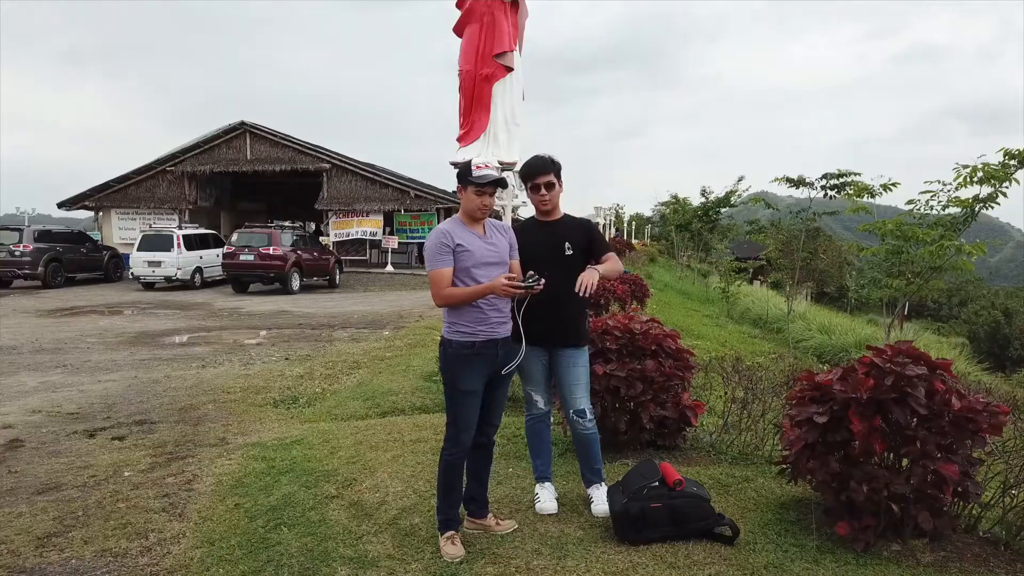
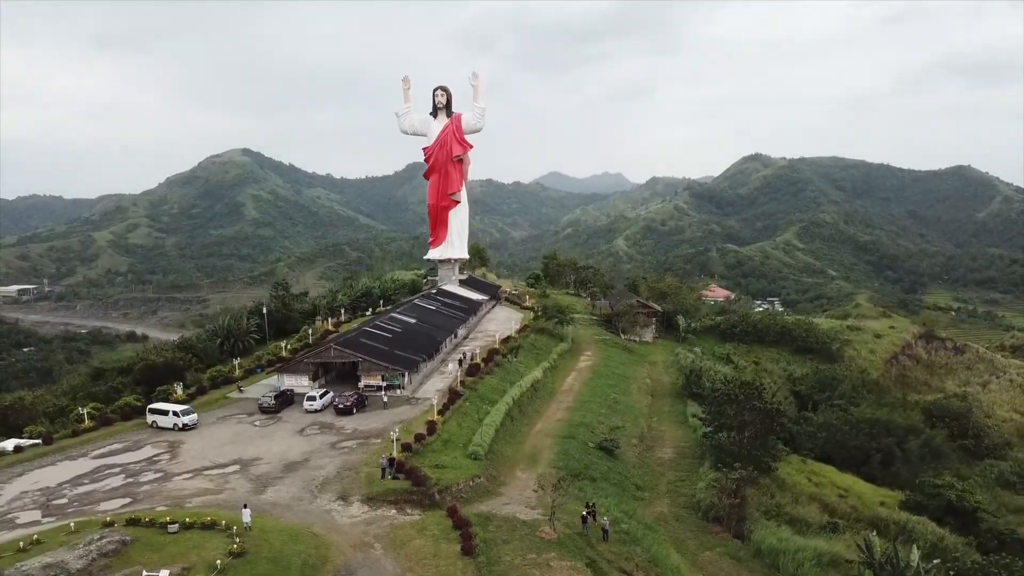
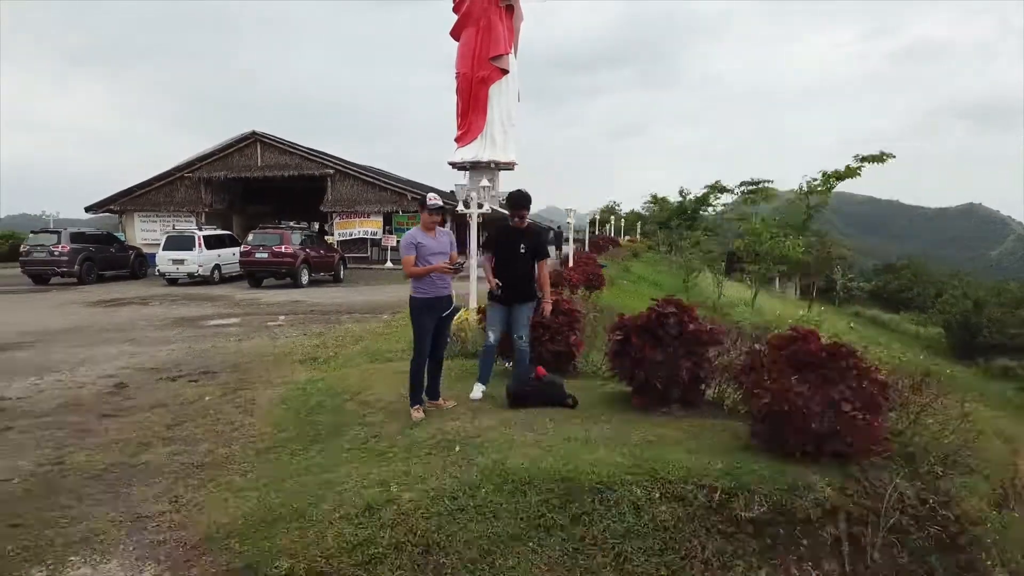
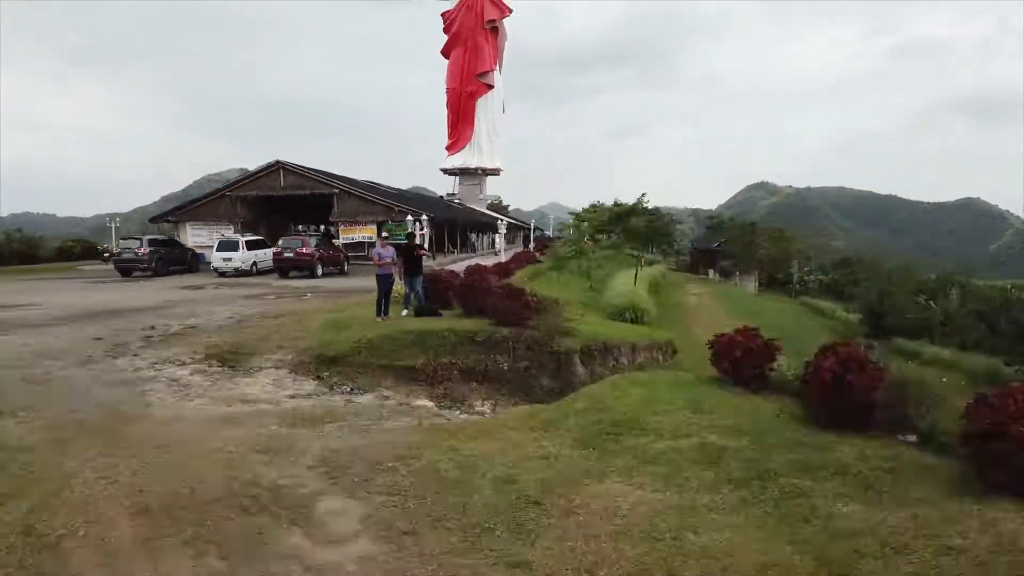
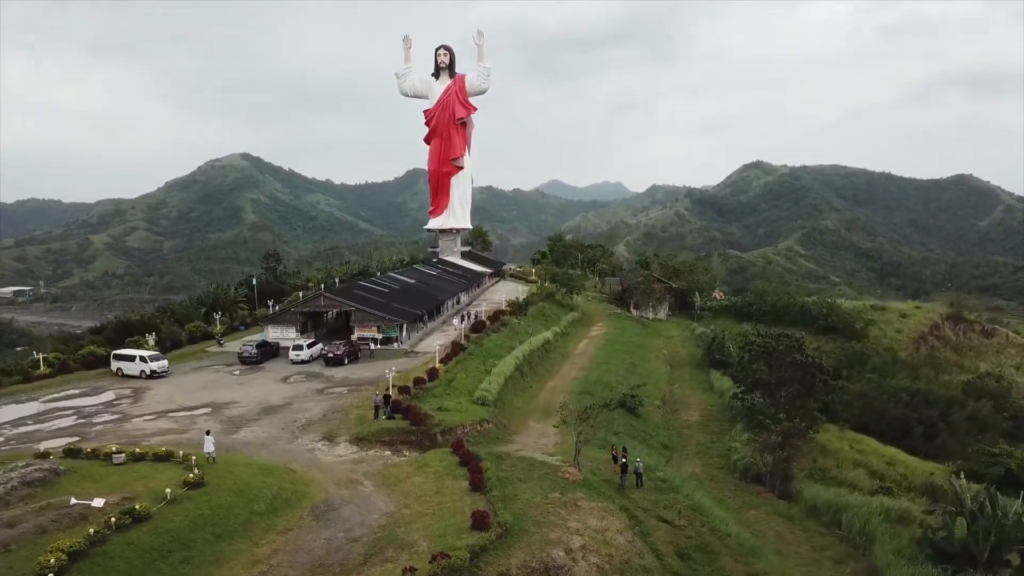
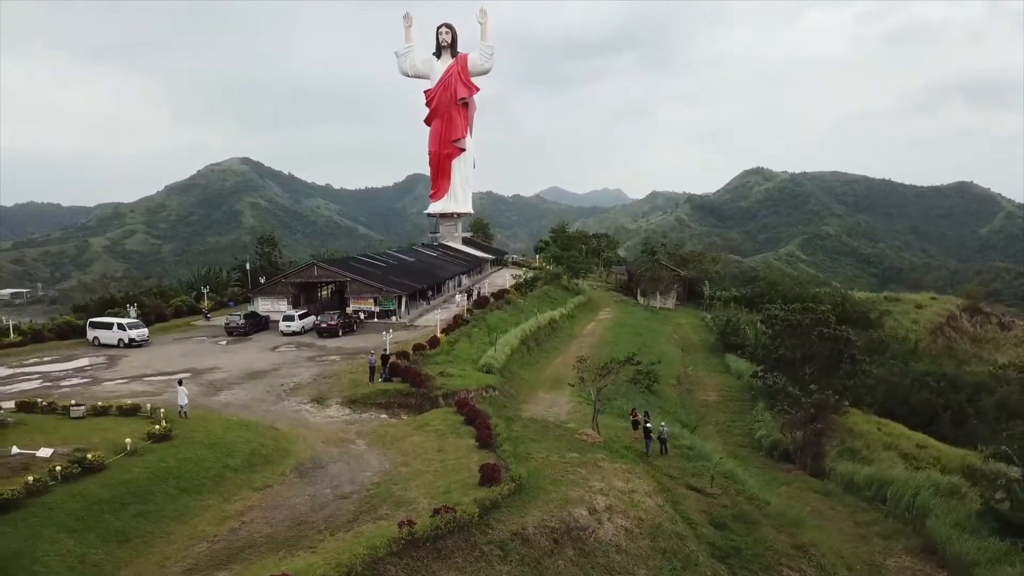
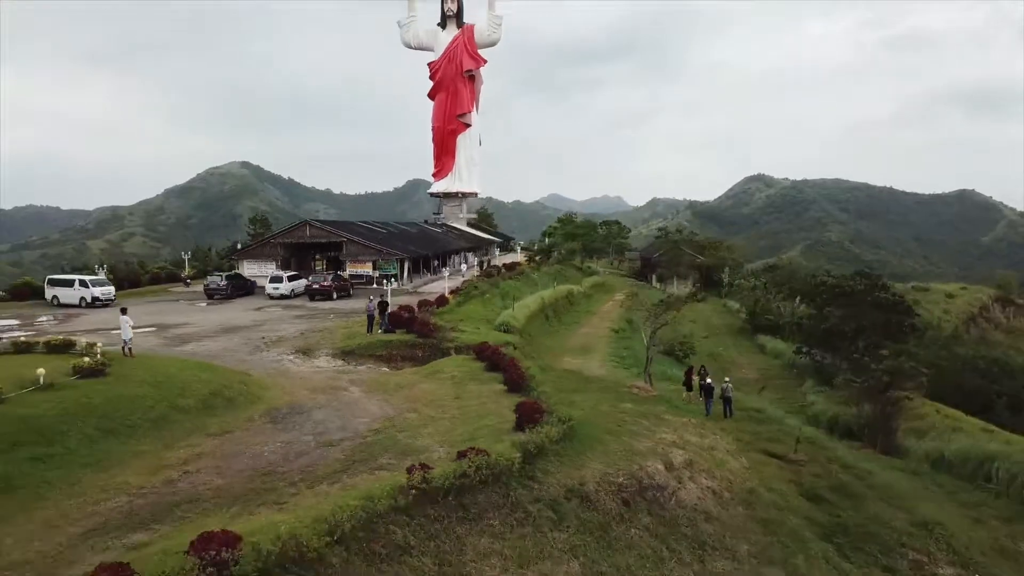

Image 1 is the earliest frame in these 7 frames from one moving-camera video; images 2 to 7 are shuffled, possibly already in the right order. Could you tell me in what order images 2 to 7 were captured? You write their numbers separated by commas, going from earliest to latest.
3, 4, 7, 6, 5, 2
